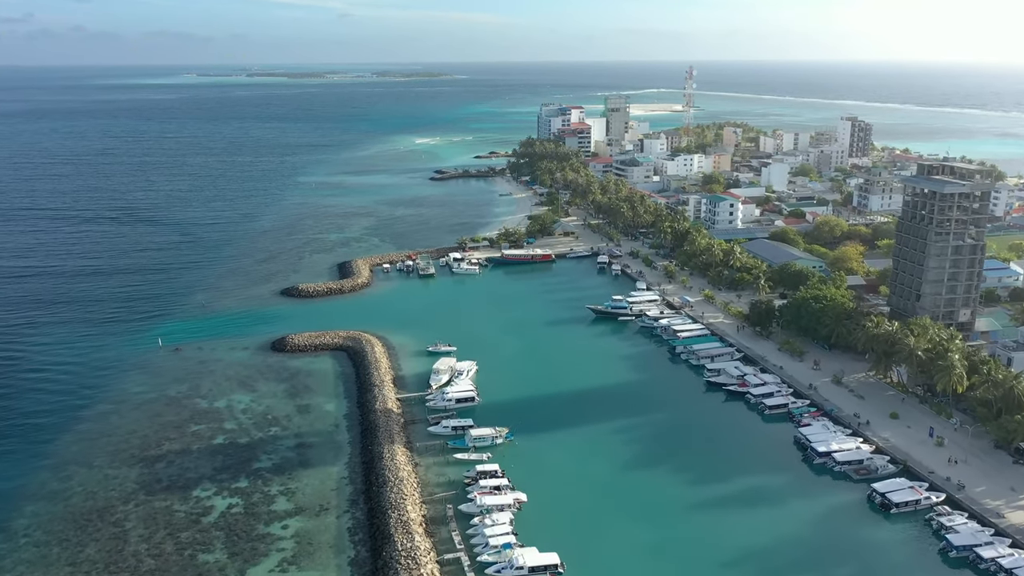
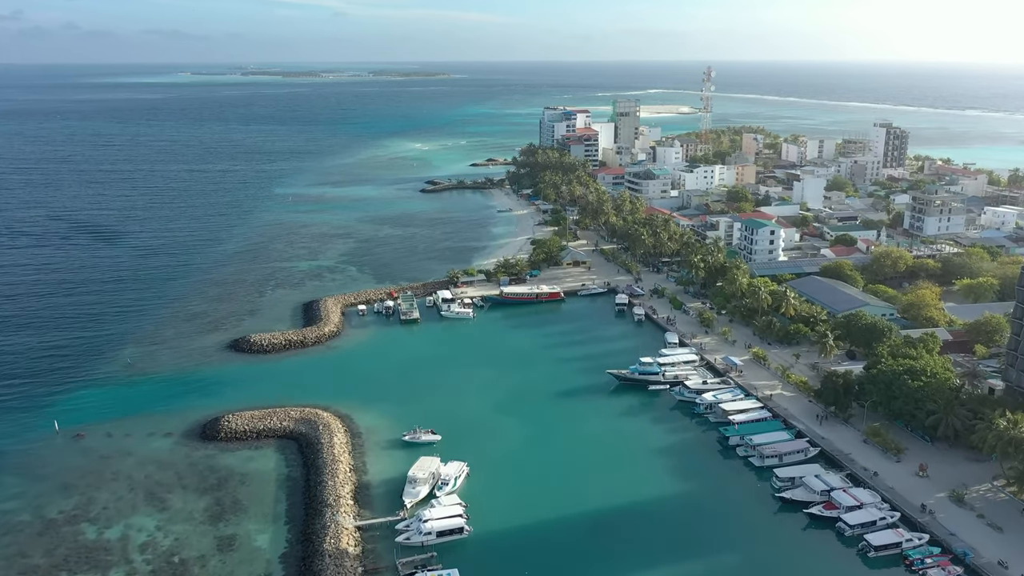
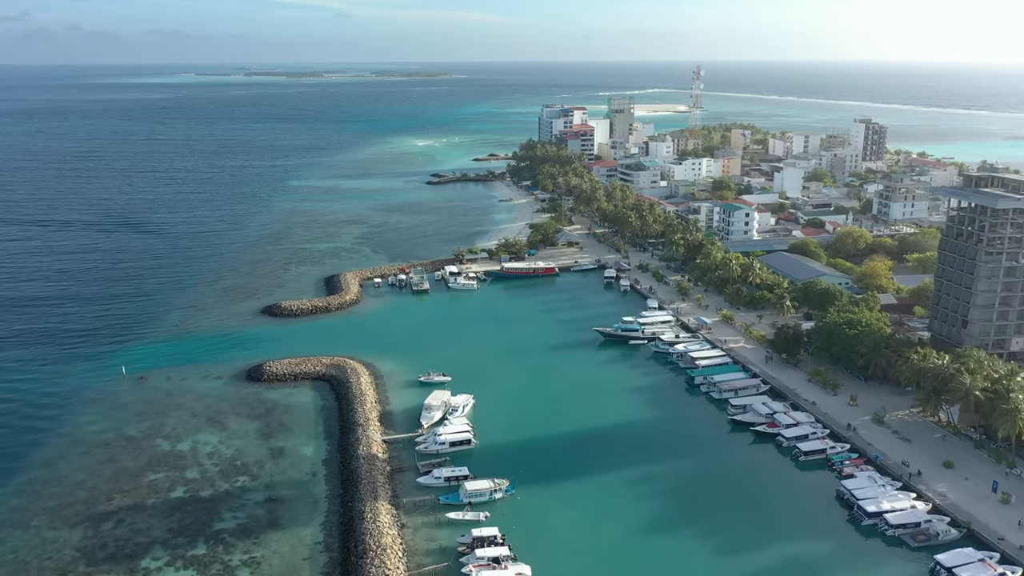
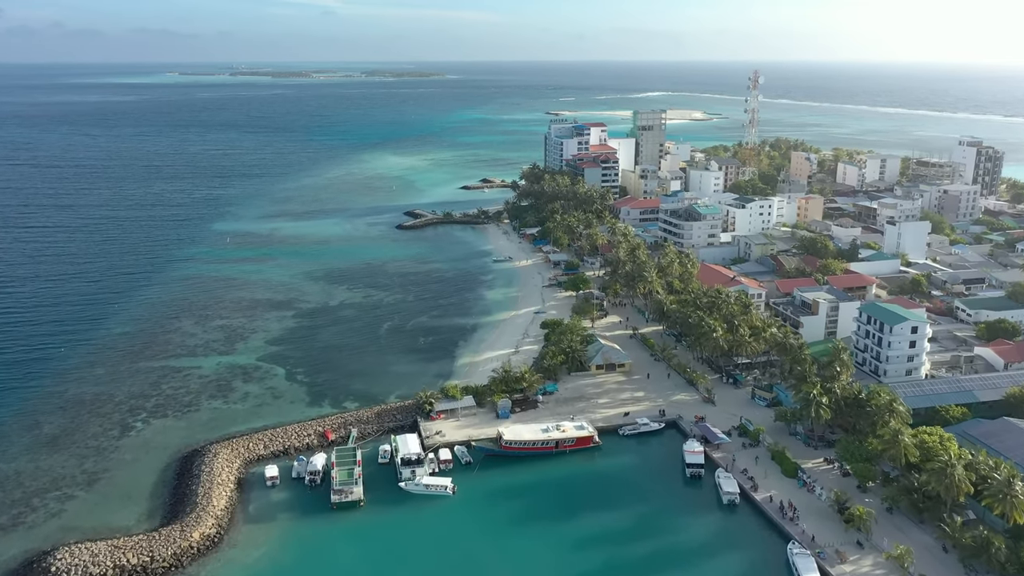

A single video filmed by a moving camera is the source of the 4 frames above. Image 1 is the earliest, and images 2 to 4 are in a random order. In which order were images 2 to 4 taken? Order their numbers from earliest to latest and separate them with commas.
3, 2, 4
